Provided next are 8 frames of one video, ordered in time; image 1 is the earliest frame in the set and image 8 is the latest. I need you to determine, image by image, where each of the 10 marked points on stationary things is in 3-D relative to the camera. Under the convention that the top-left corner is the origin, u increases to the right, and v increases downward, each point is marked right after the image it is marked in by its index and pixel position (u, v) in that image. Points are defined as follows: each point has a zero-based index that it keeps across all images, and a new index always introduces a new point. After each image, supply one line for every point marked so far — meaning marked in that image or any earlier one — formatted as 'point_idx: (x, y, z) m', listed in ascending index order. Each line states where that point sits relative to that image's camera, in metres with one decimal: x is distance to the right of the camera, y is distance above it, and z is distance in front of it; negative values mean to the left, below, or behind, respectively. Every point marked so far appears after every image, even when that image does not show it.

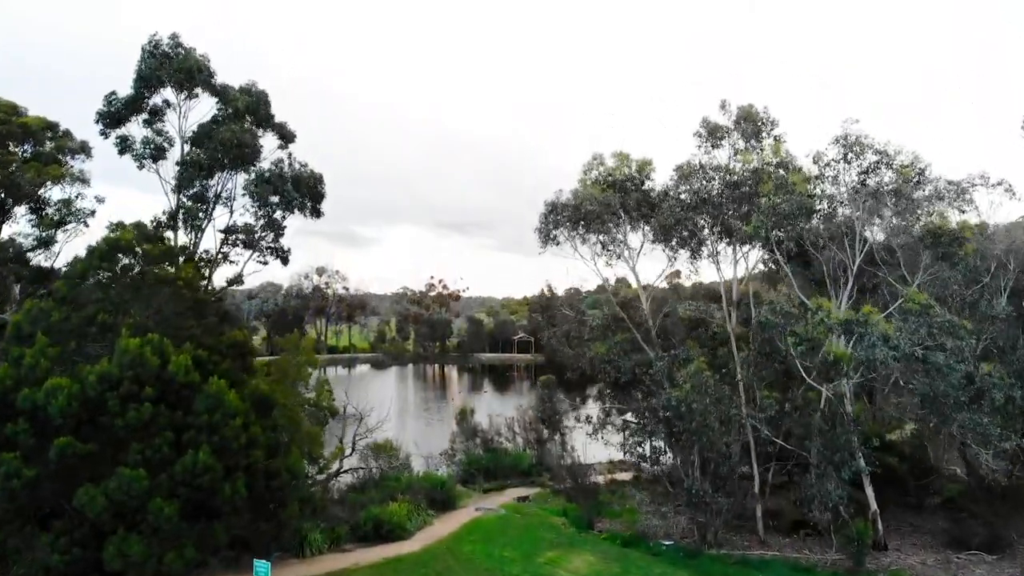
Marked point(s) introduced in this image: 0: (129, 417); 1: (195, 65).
0: (-6.3, -2.1, +9.7) m
1: (-10.3, +7.2, +19.2) m
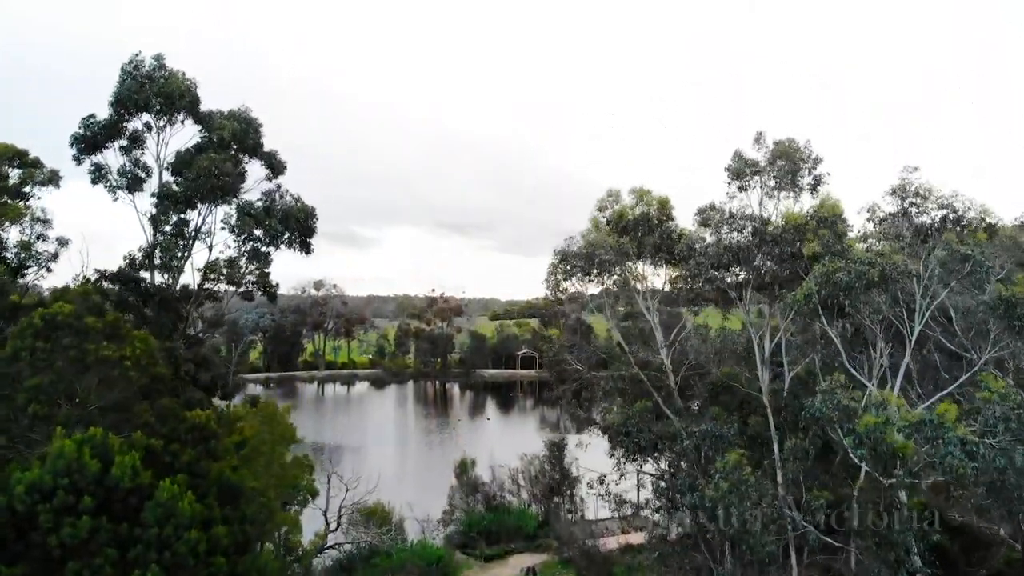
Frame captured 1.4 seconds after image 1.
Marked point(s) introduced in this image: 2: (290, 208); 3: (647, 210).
0: (-6.2, -3.4, +8.2) m
1: (-10.2, +5.9, +17.7) m
2: (-7.1, +2.6, +18.6) m
3: (+3.6, +1.9, +14.5) m
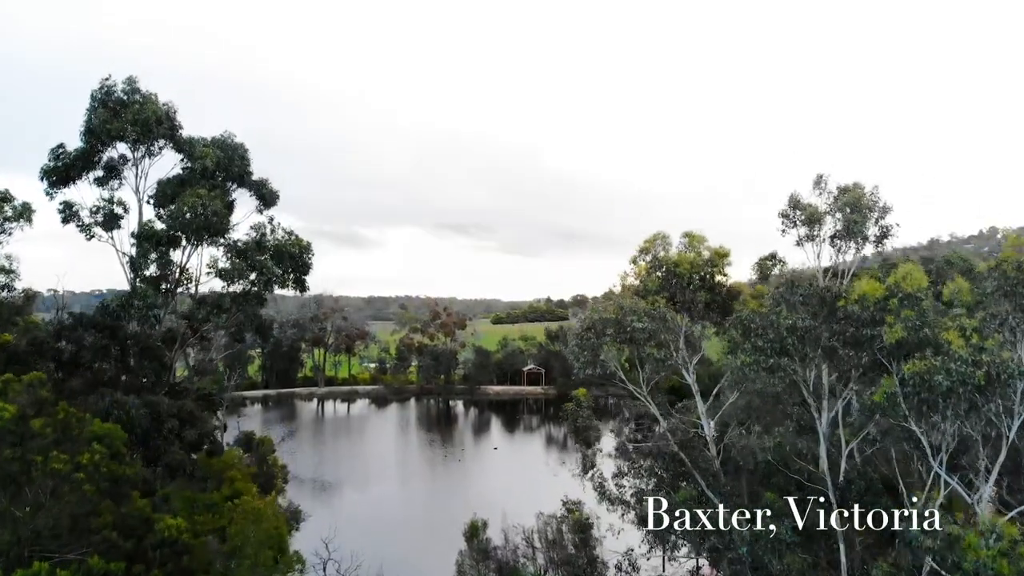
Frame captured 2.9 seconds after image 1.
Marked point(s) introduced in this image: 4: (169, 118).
0: (-5.8, -4.7, +6.6) m
1: (-9.7, +4.6, +16.1) m
2: (-6.7, +1.3, +17.0) m
3: (+4.0, +0.6, +12.9) m
4: (-9.6, +4.8, +16.6) m
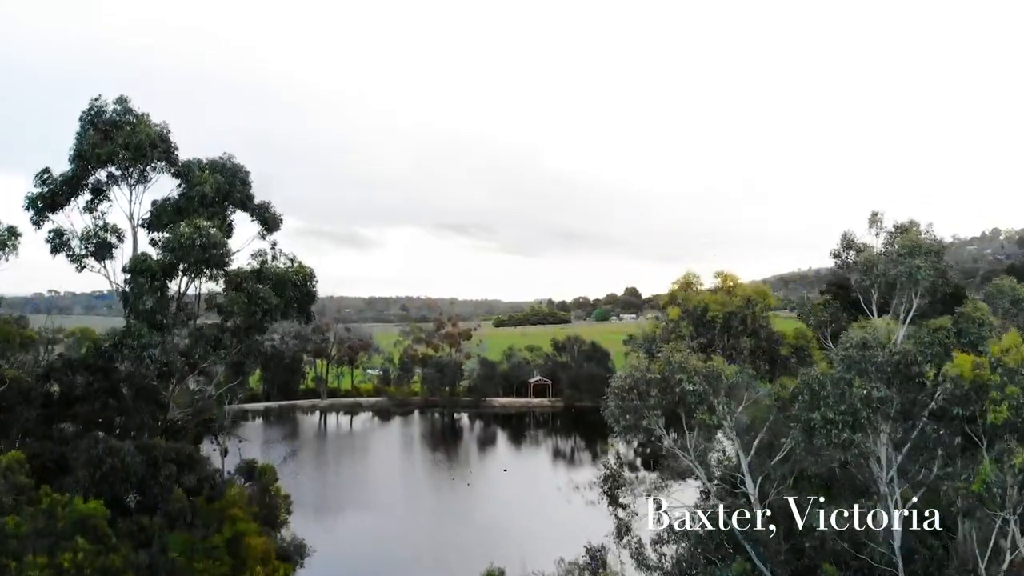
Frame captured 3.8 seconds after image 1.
0: (-5.2, -5.6, +5.4) m
1: (-9.2, +3.7, +15.0) m
2: (-6.1, +0.4, +15.8) m
3: (+4.6, -0.3, +11.8) m
4: (-9.1, +3.9, +15.5) m
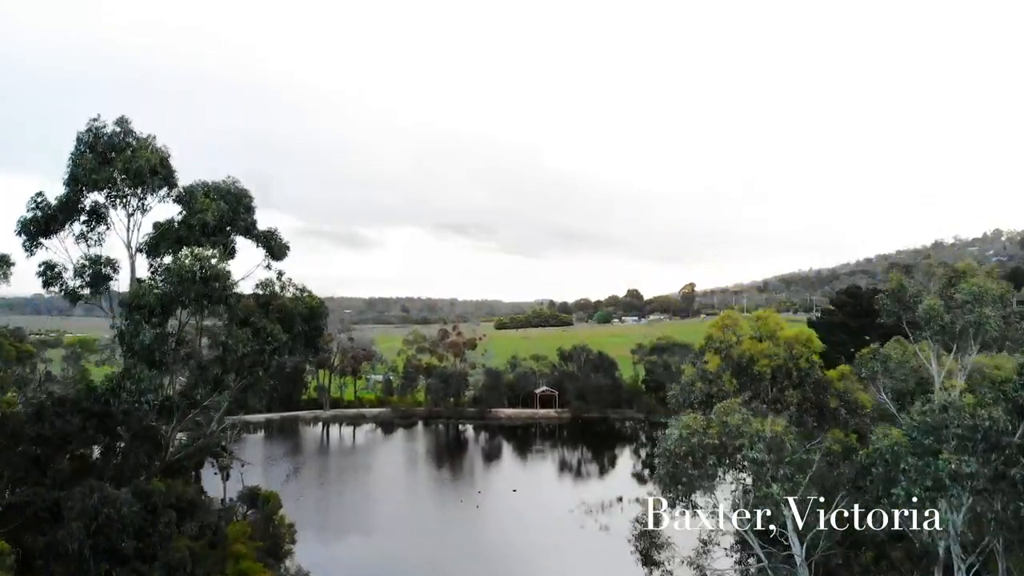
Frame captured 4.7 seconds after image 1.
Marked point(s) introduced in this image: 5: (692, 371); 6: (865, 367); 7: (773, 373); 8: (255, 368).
0: (-4.7, -6.4, +4.5) m
1: (-8.7, +2.9, +14.1) m
2: (-5.6, -0.4, +14.9) m
3: (+5.1, -1.1, +10.9) m
4: (-8.5, +3.1, +14.6) m
5: (+3.7, -1.7, +11.8) m
6: (+7.3, -1.7, +12.2) m
7: (+4.8, -1.5, +10.9) m
8: (-6.3, -1.9, +14.5) m
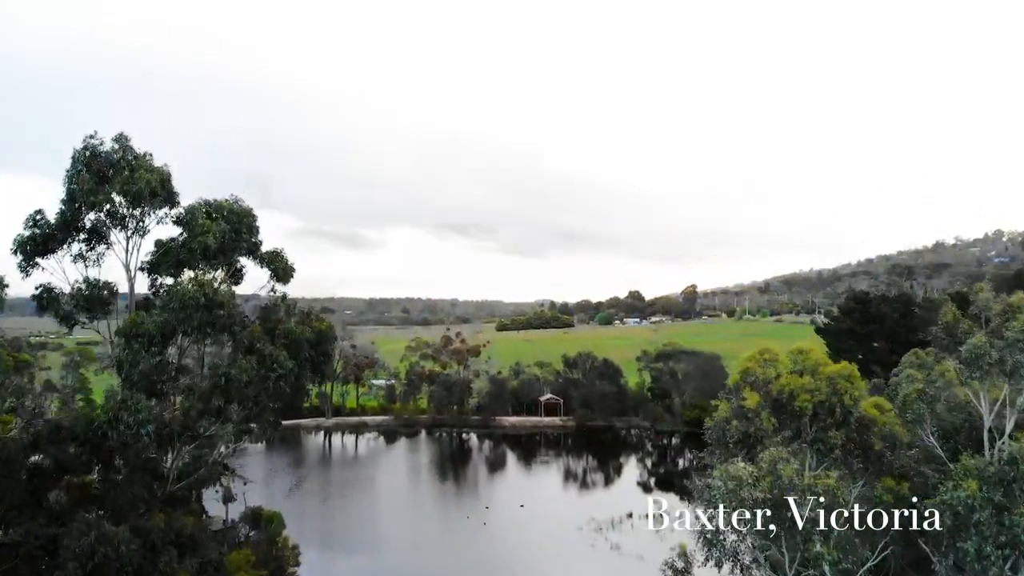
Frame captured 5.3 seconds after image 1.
0: (-4.3, -7.0, +3.9) m
1: (-8.3, +2.3, +13.4) m
2: (-5.2, -1.0, +14.3) m
3: (+5.5, -1.7, +10.3) m
4: (-8.2, +2.5, +14.0) m
5: (+4.0, -2.3, +11.1) m
6: (+7.7, -2.3, +11.6) m
7: (+5.2, -2.1, +10.2) m
8: (-5.9, -2.5, +13.9) m
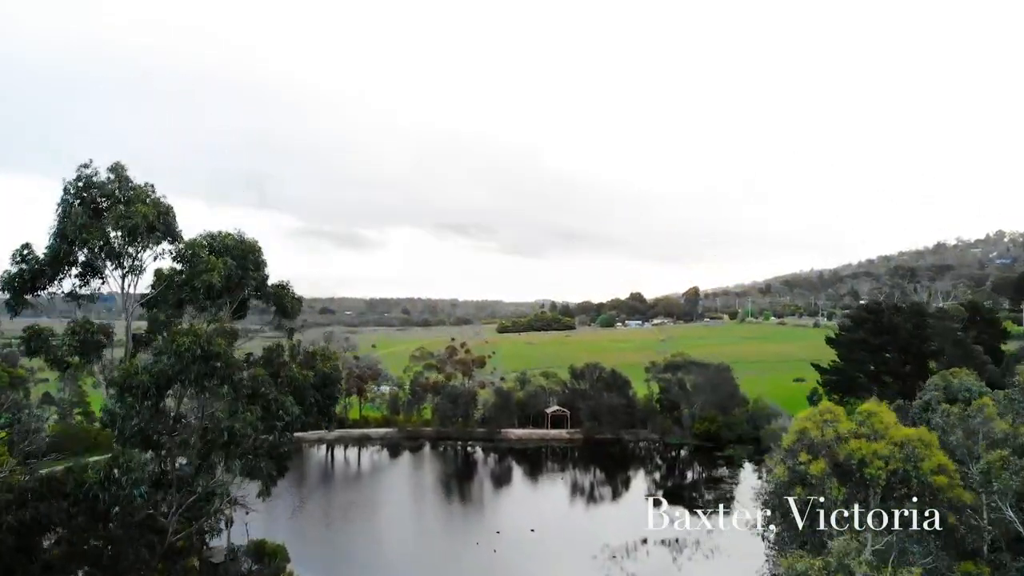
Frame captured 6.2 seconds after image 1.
0: (-3.8, -7.9, +3.0) m
1: (-7.8, +1.4, +12.5) m
2: (-4.7, -1.9, +13.4) m
3: (+6.0, -2.6, +9.3) m
4: (-7.6, +1.6, +13.0) m
5: (+4.6, -3.1, +10.2) m
6: (+8.2, -3.2, +10.6) m
7: (+5.7, -3.0, +9.3) m
8: (-5.3, -3.4, +13.0) m
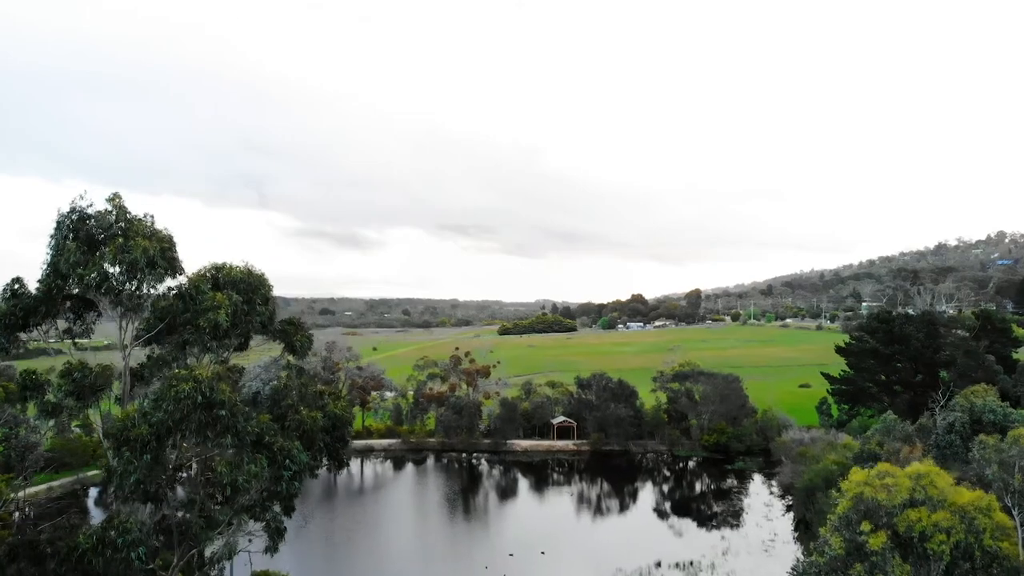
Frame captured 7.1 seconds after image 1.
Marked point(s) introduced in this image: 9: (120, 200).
0: (-3.3, -8.7, +2.2) m
1: (-7.3, +0.6, +11.7) m
2: (-4.2, -2.7, +12.6) m
3: (+6.5, -3.4, +8.5) m
4: (-7.2, +0.8, +12.2) m
5: (+5.0, -3.9, +9.4) m
6: (+8.7, -4.0, +9.8) m
7: (+6.2, -3.8, +8.5) m
8: (-4.9, -4.2, +12.2) m
9: (-7.9, +1.8, +11.9) m
